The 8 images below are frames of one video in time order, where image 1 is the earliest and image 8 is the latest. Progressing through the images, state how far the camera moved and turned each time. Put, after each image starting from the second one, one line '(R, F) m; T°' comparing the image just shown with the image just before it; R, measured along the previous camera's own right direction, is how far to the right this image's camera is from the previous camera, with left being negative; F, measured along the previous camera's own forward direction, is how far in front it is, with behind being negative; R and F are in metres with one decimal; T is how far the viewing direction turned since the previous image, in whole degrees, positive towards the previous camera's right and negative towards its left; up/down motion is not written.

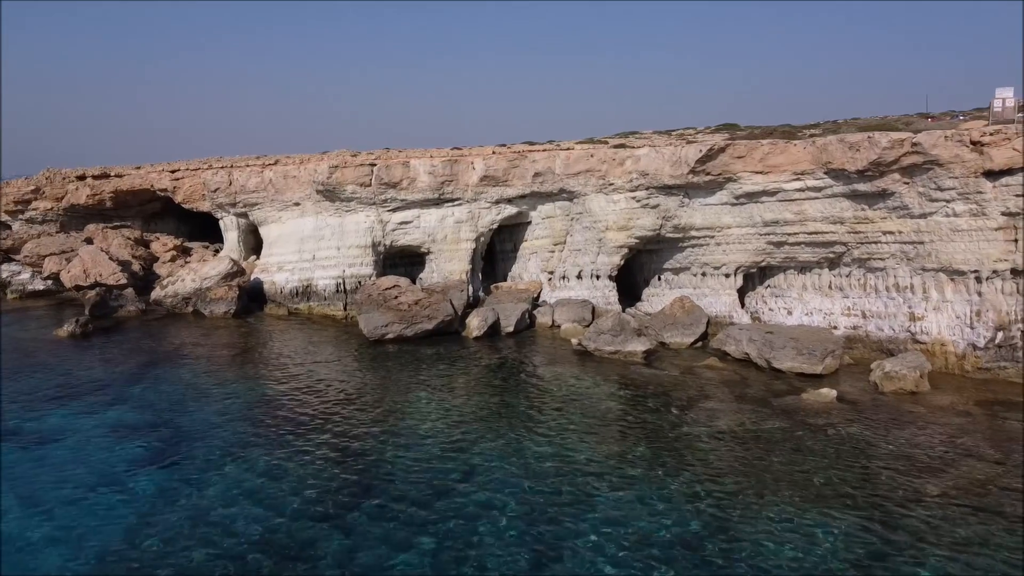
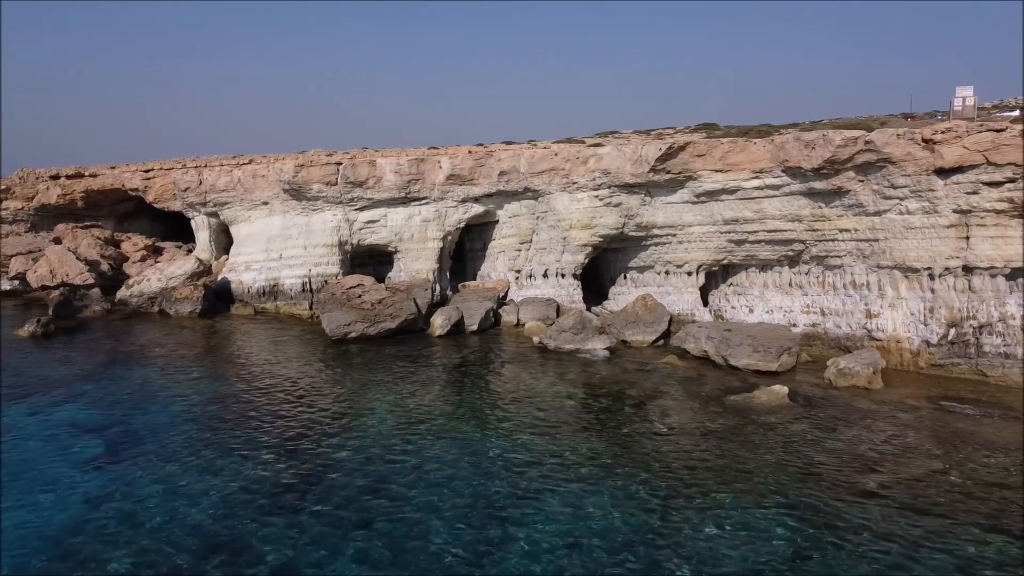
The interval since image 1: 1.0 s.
(+0.7, 0.0) m; +1°
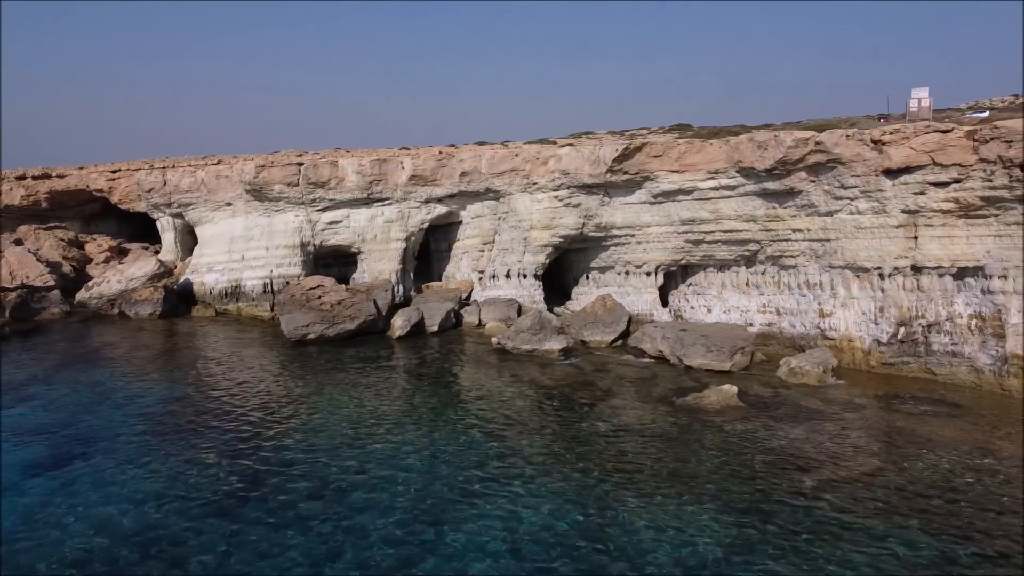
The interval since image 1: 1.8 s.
(+0.6, 0.0) m; +1°
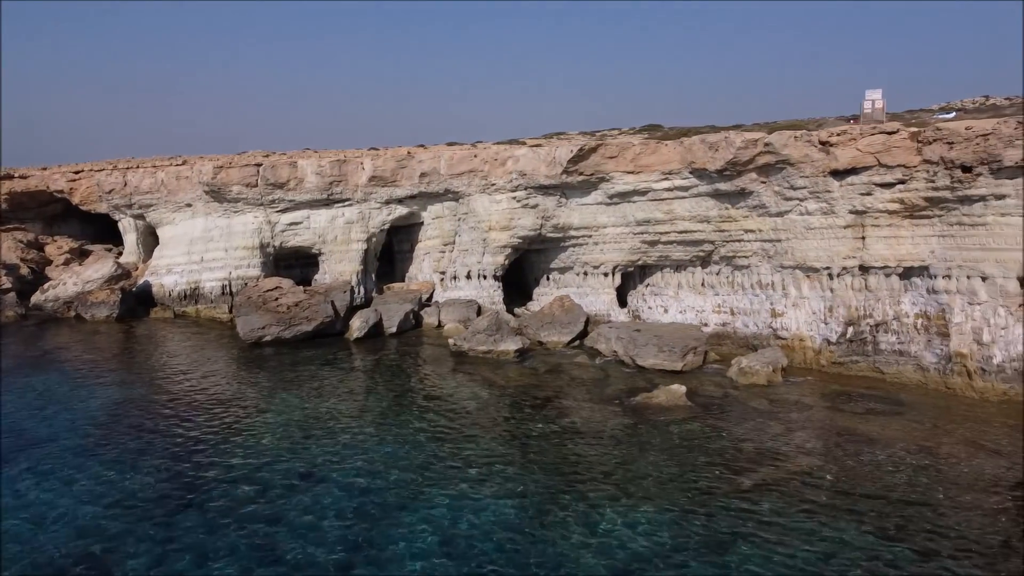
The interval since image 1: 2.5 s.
(+0.6, 0.0) m; +1°
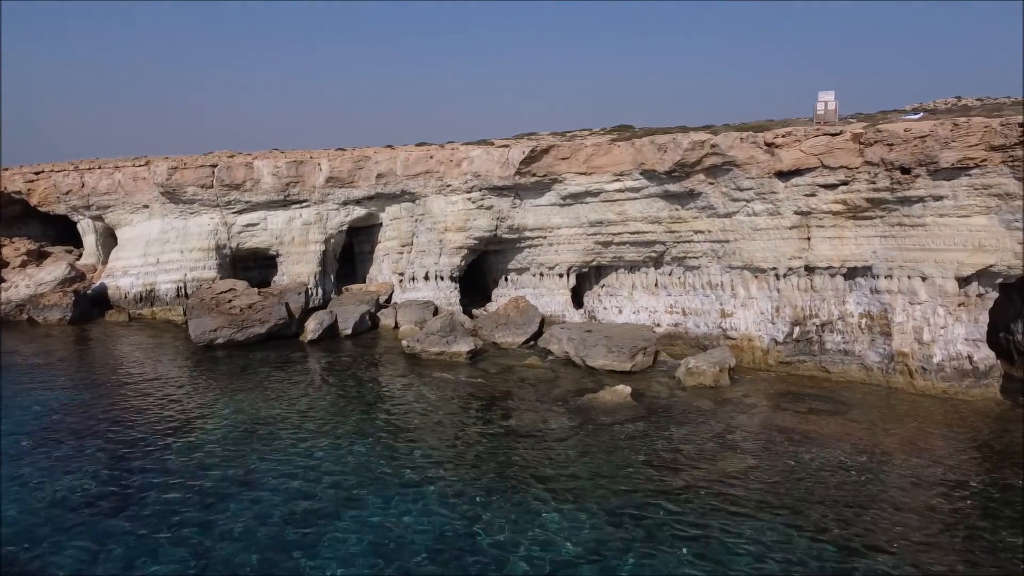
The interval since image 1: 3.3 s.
(+0.7, 0.0) m; +1°
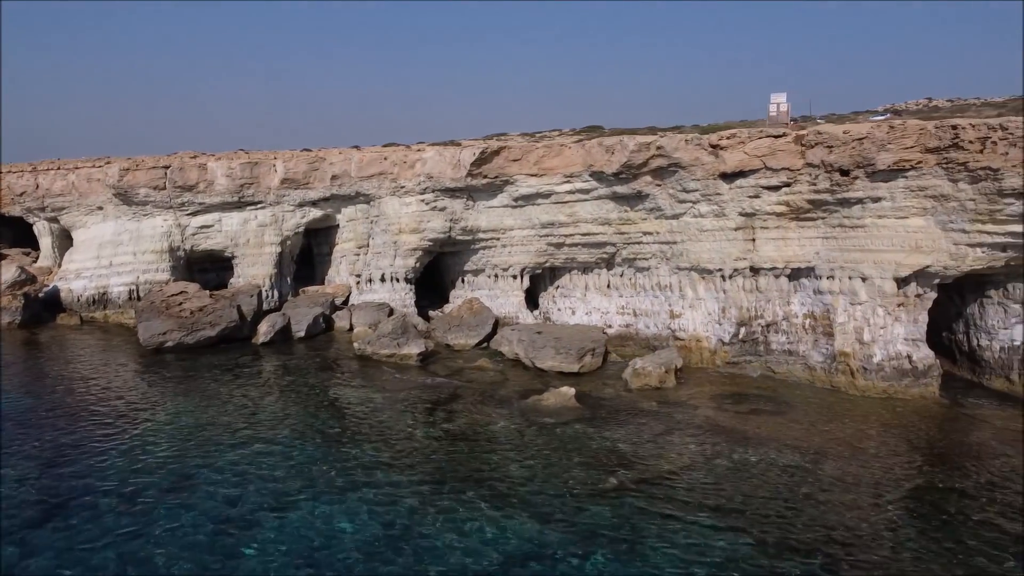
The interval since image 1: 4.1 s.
(+0.7, 0.0) m; +1°
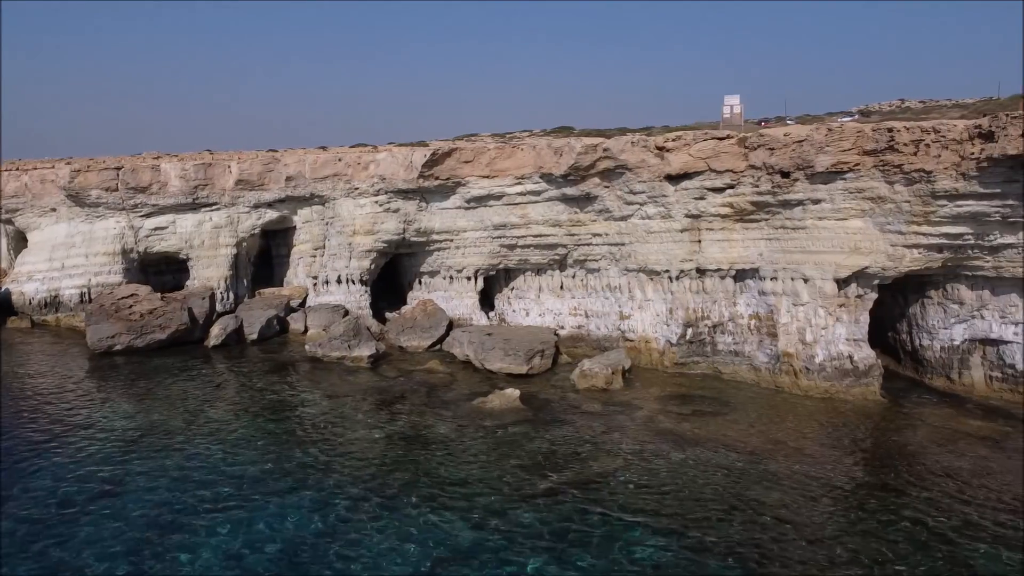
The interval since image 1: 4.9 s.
(+0.7, 0.0) m; +1°
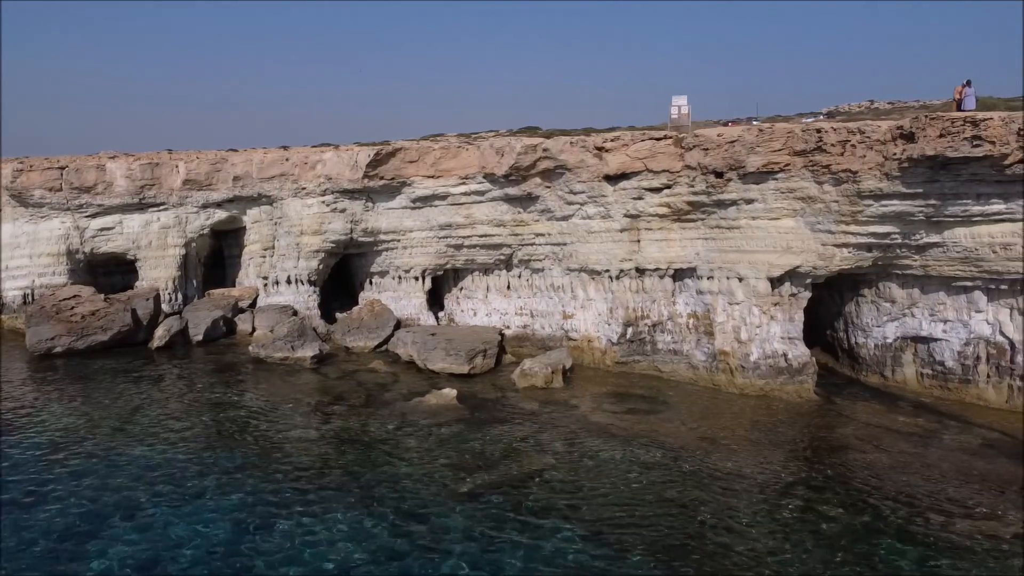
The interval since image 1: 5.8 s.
(+0.8, 0.0) m; +2°
